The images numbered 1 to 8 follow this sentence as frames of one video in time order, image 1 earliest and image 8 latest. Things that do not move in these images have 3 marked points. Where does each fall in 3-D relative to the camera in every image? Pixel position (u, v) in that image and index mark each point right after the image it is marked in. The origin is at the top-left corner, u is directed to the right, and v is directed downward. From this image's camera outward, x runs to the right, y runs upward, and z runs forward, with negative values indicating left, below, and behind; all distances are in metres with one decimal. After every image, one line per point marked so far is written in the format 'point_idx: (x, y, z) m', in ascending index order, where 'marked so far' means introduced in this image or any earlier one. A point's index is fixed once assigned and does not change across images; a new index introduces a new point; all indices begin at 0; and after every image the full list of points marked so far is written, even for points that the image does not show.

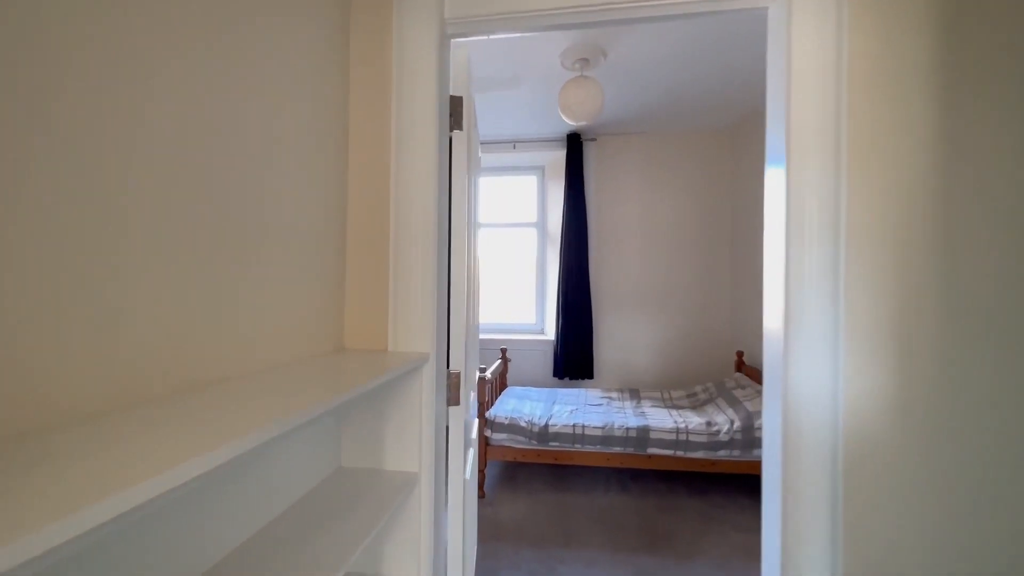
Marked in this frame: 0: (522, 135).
0: (+0.1, +1.3, +4.3) m
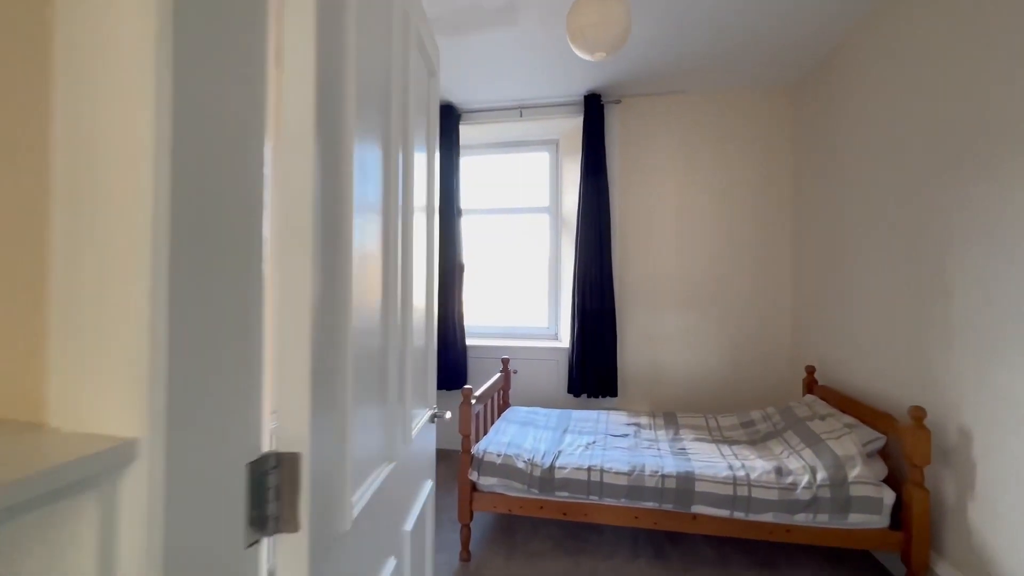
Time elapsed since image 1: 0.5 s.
0: (+0.1, +1.3, +3.5) m
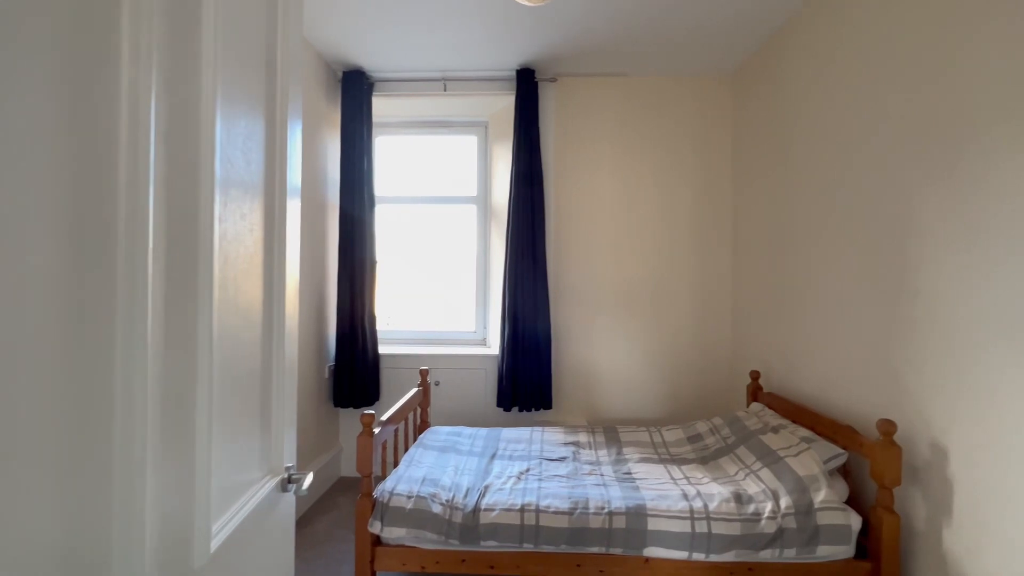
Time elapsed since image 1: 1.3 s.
0: (-0.3, +1.3, +3.0) m
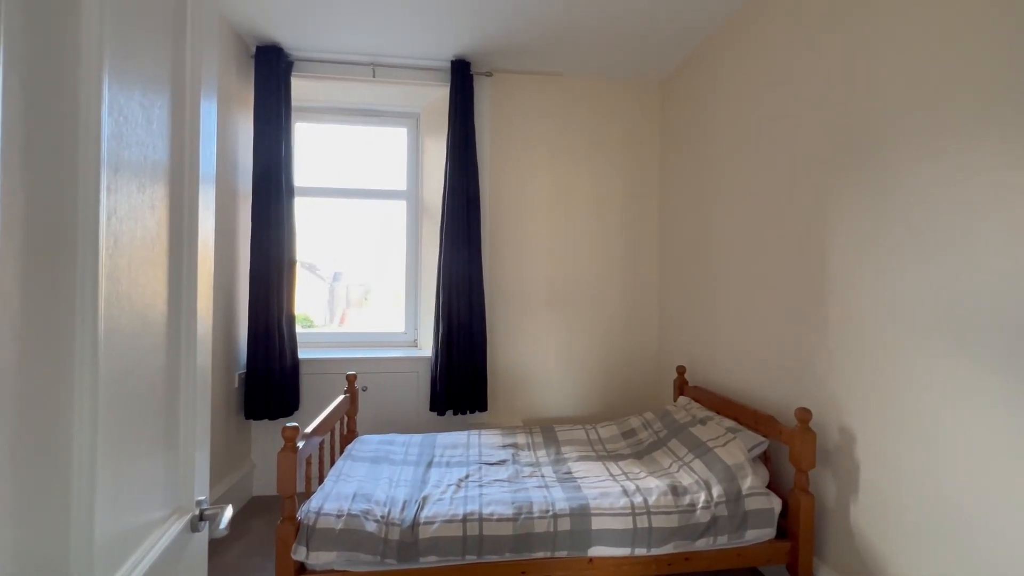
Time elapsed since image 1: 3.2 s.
0: (-0.7, +1.3, +2.9) m
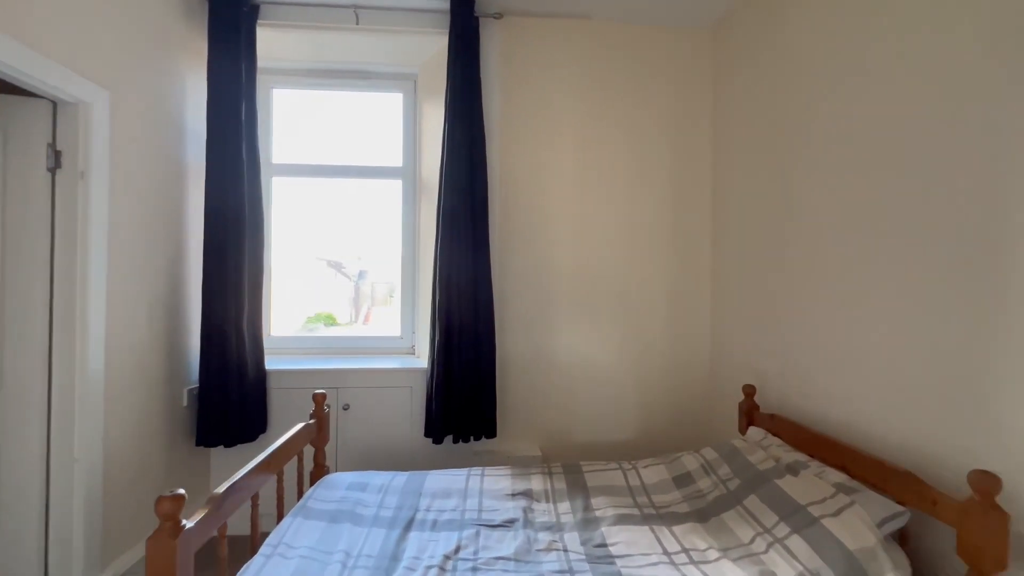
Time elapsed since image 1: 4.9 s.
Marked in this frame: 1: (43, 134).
0: (-0.7, +1.3, +2.3) m
1: (-1.5, +0.5, +1.6) m
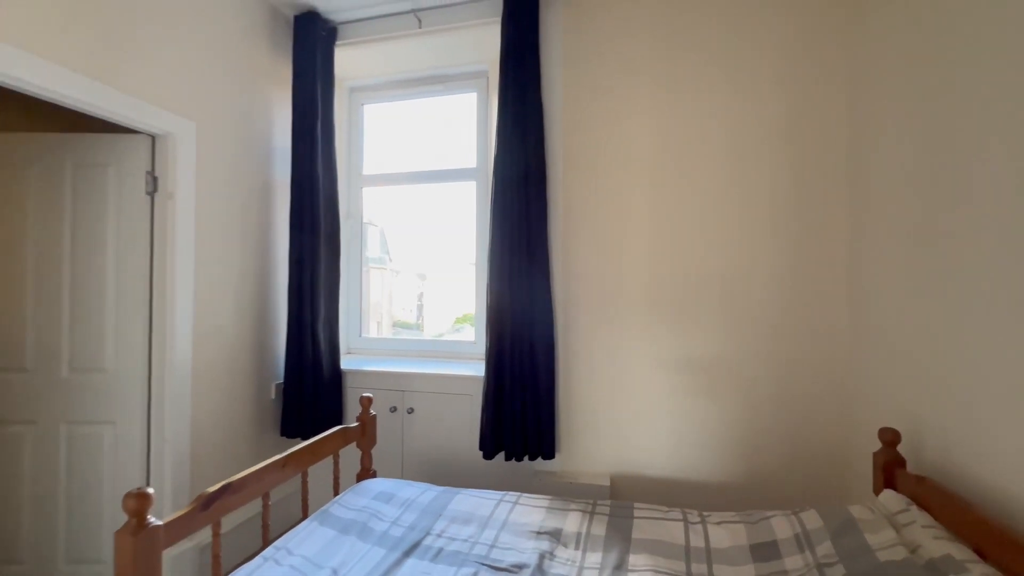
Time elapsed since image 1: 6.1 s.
0: (-0.4, +1.3, +2.3) m
1: (-1.3, +0.4, +1.8) m
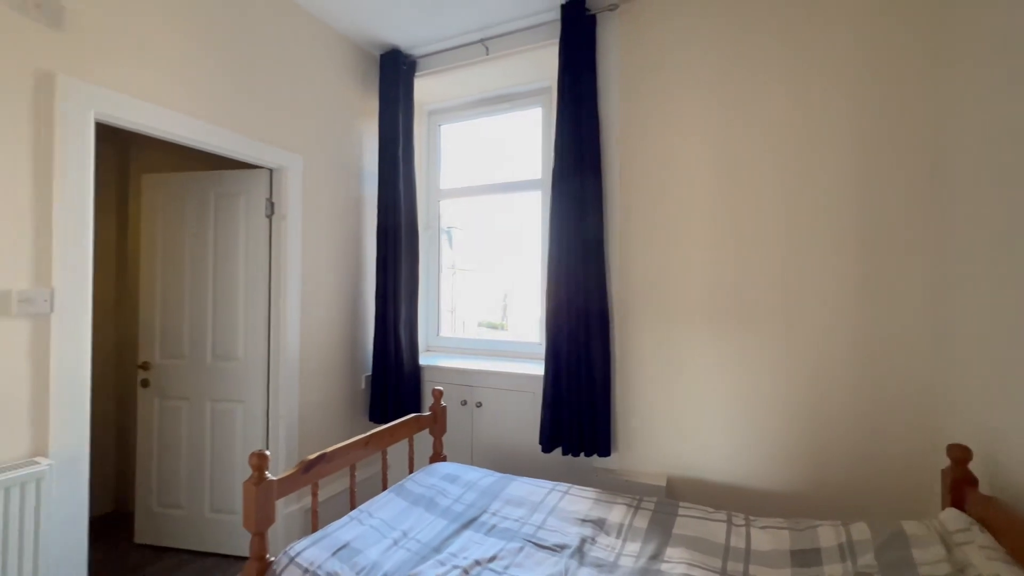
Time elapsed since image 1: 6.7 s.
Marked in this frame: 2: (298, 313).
0: (0.0, +1.3, +2.5) m
1: (-1.1, +0.4, +2.3) m
2: (-1.0, -0.1, +2.3) m
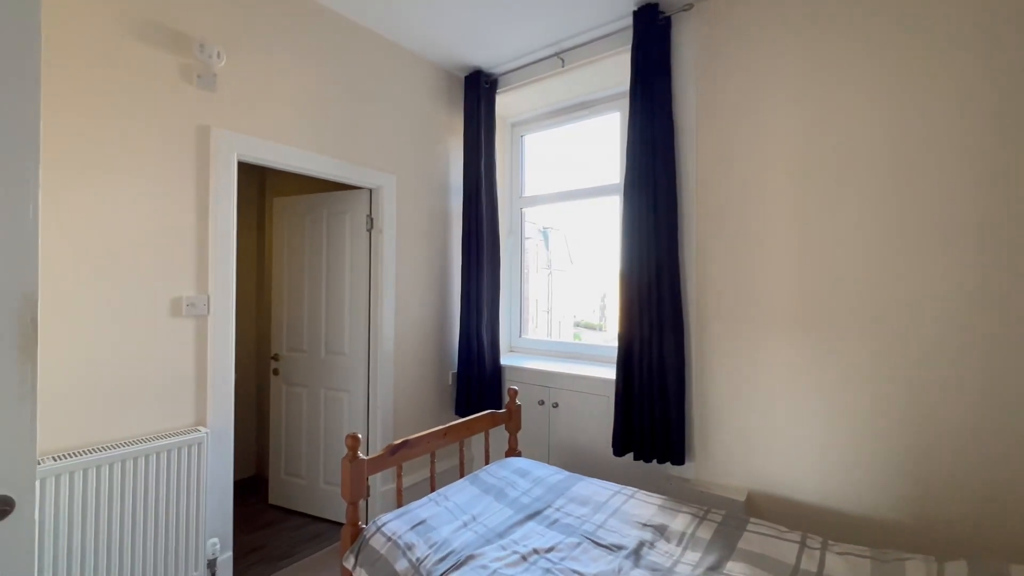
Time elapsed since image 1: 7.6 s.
0: (+0.4, +1.3, +2.5) m
1: (-0.7, +0.4, +2.6) m
2: (-0.6, -0.1, +2.6) m
